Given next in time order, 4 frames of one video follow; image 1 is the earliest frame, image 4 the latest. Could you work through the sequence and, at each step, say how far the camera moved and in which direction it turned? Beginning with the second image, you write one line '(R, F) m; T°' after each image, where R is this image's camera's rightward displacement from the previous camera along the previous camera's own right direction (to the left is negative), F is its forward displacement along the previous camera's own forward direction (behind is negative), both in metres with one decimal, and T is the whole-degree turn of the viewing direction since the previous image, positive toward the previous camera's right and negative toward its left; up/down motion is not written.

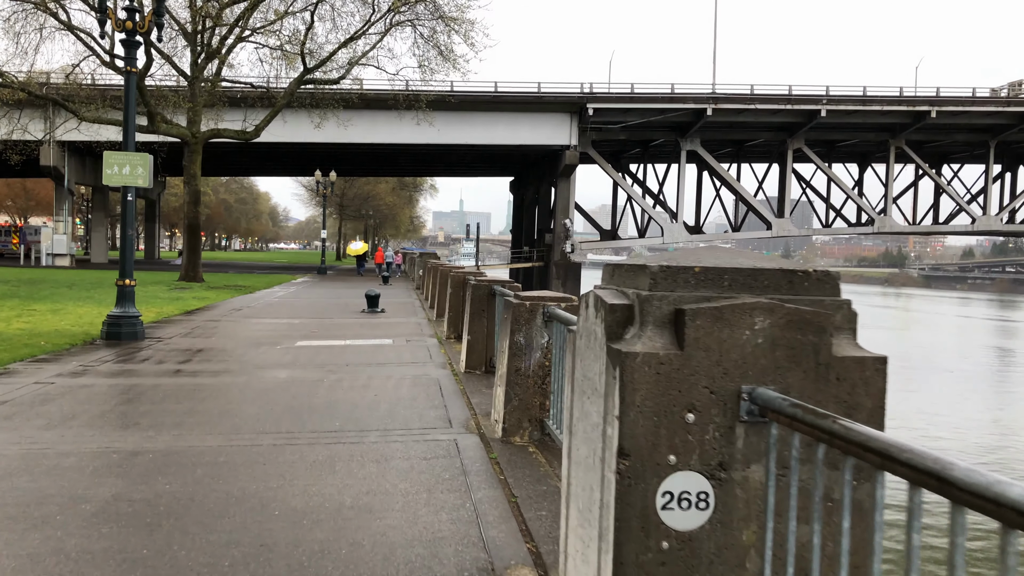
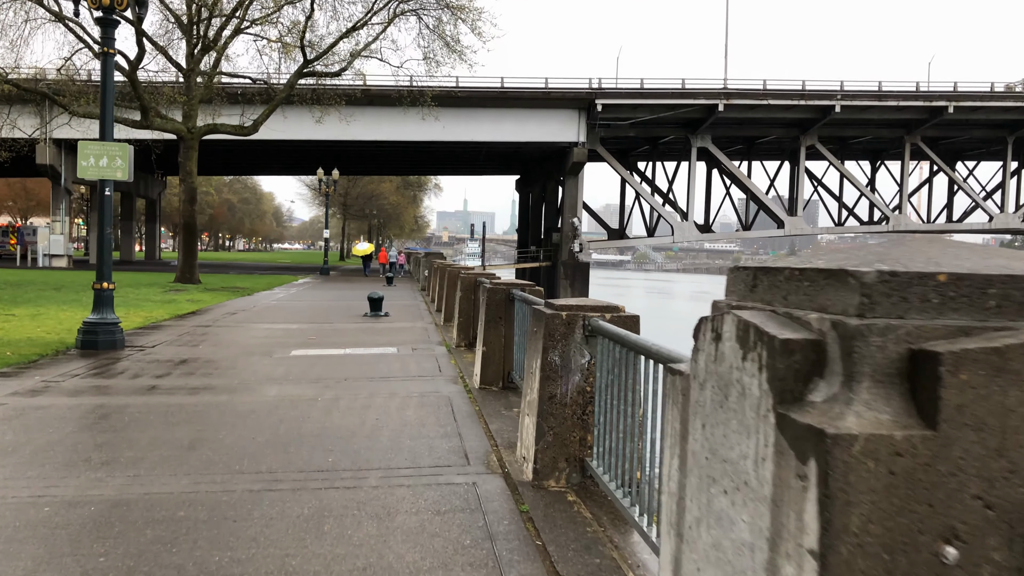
(-0.2, +1.1) m; 0°
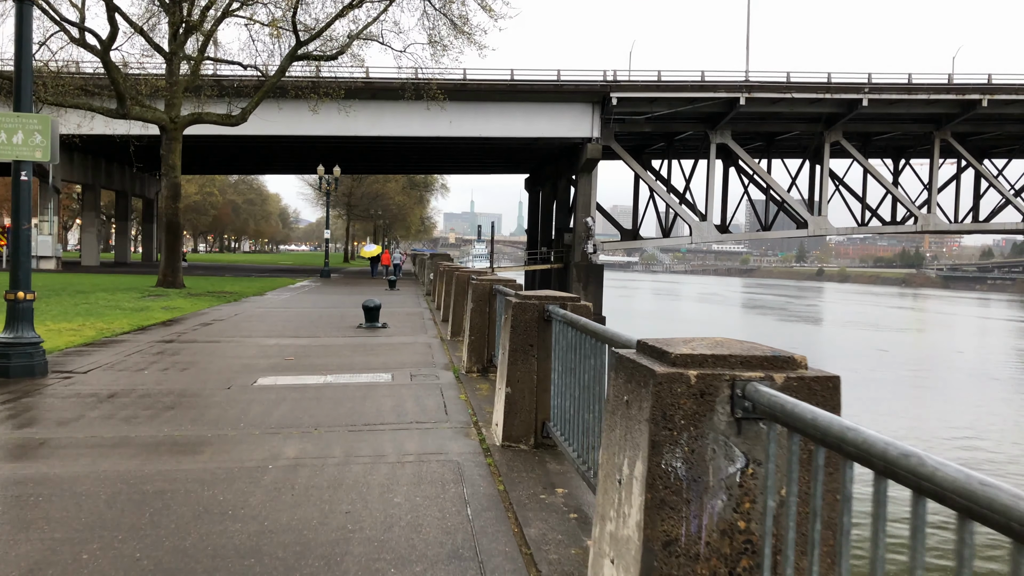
(-0.2, +2.4) m; 0°
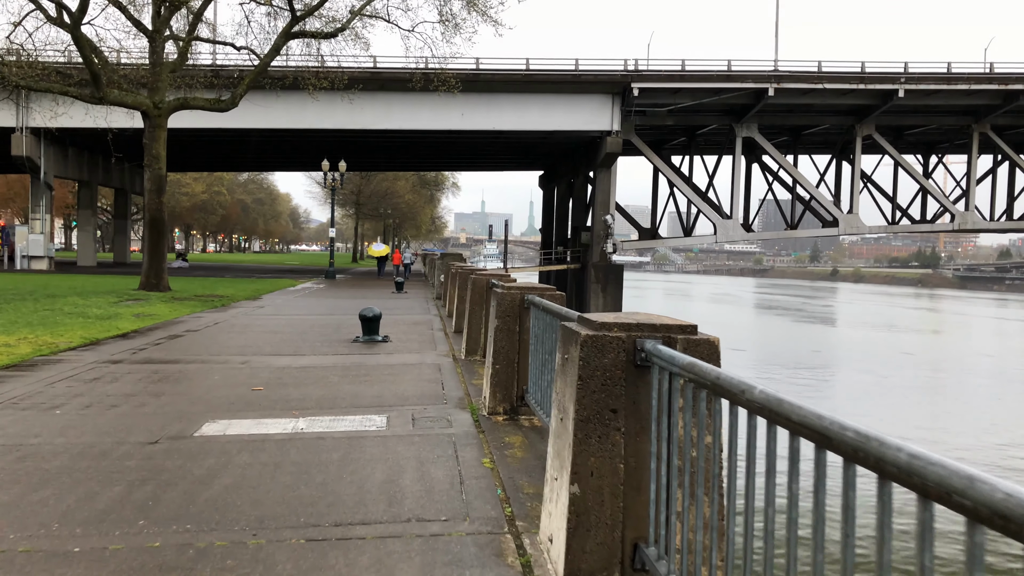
(-0.2, +2.4) m; -1°
